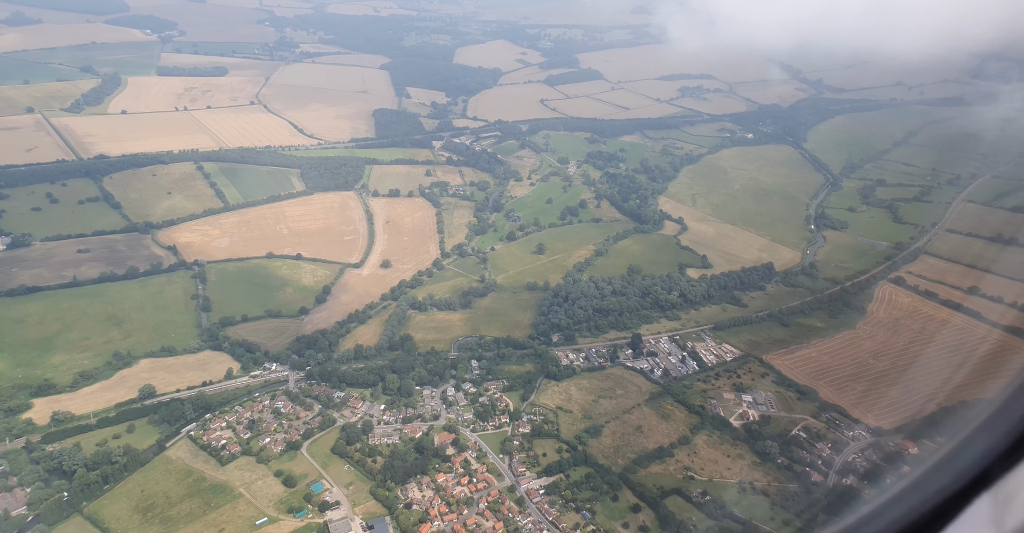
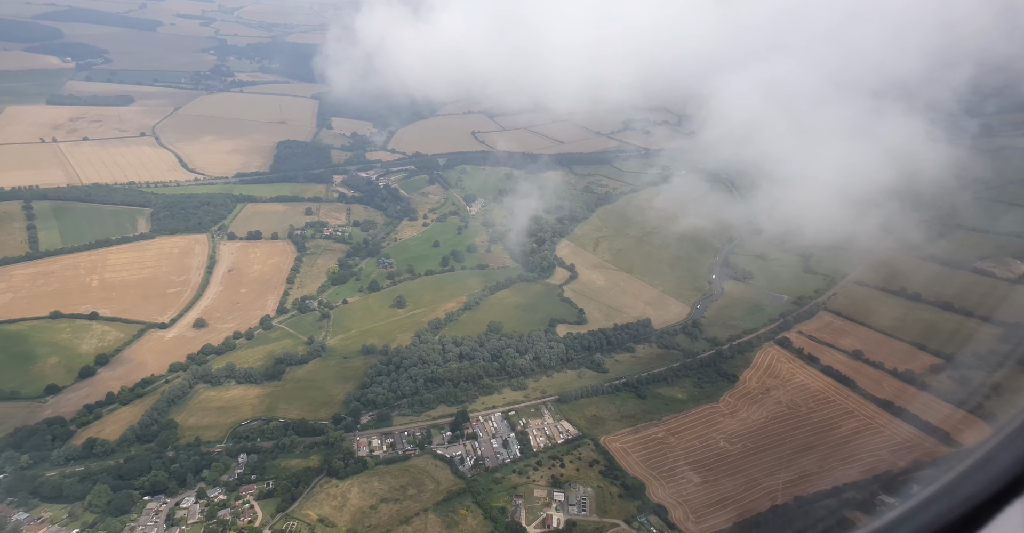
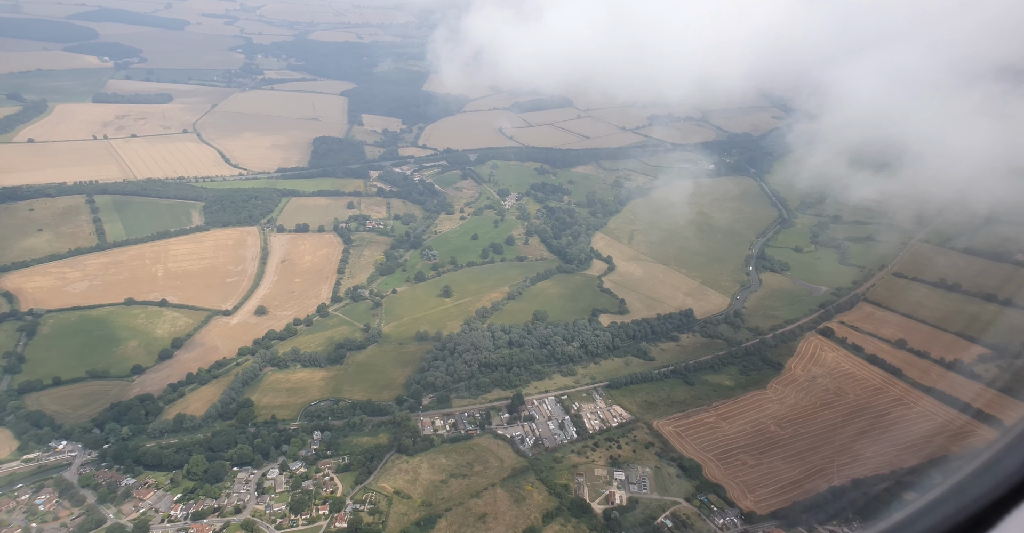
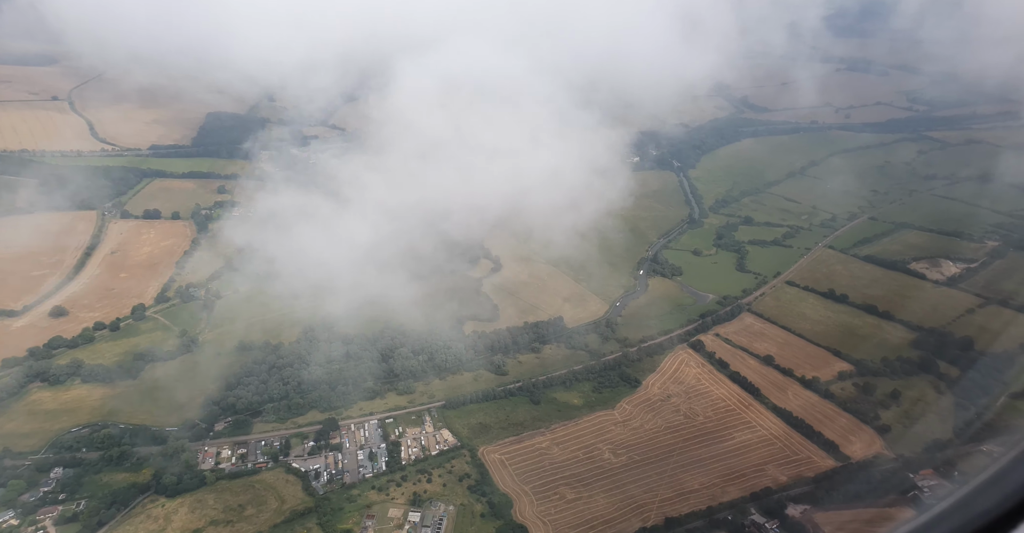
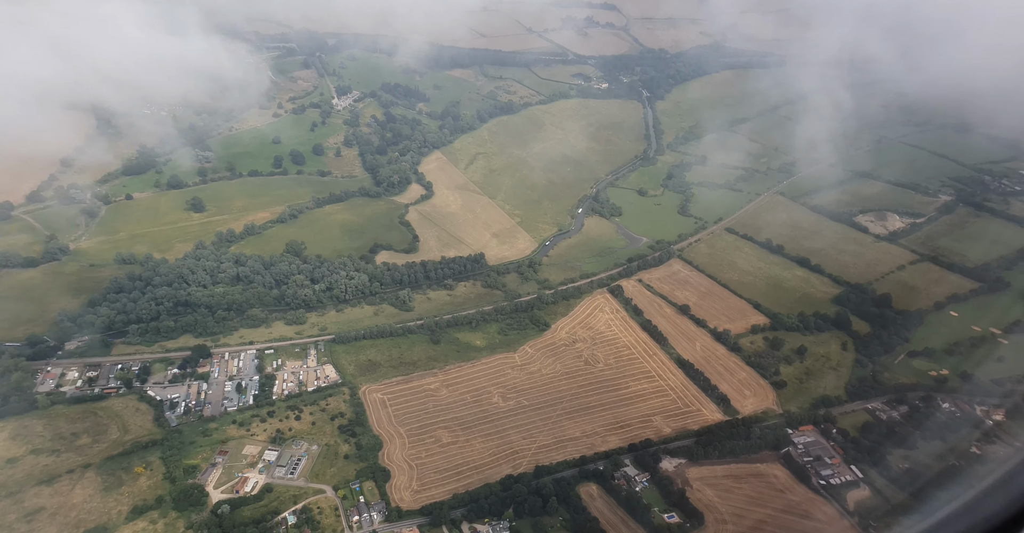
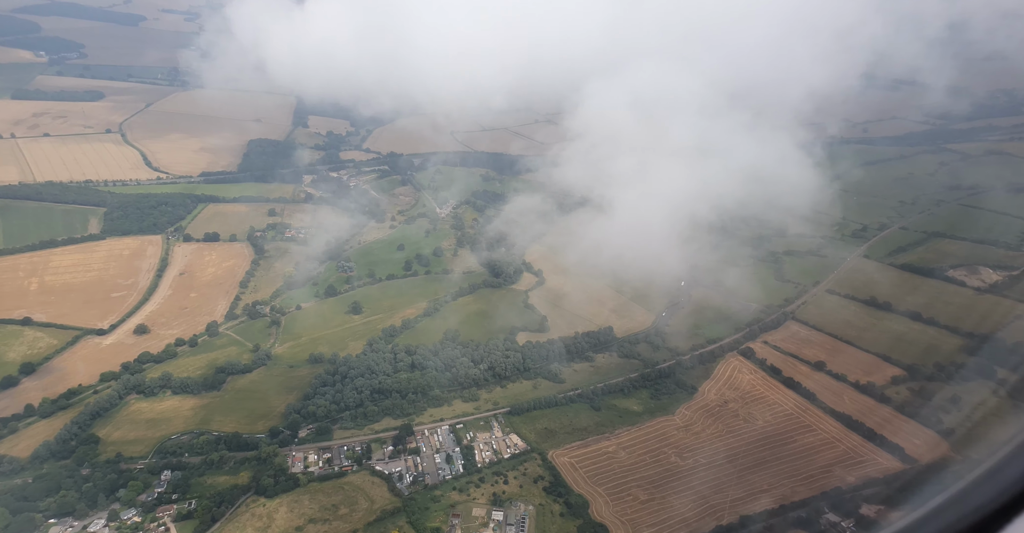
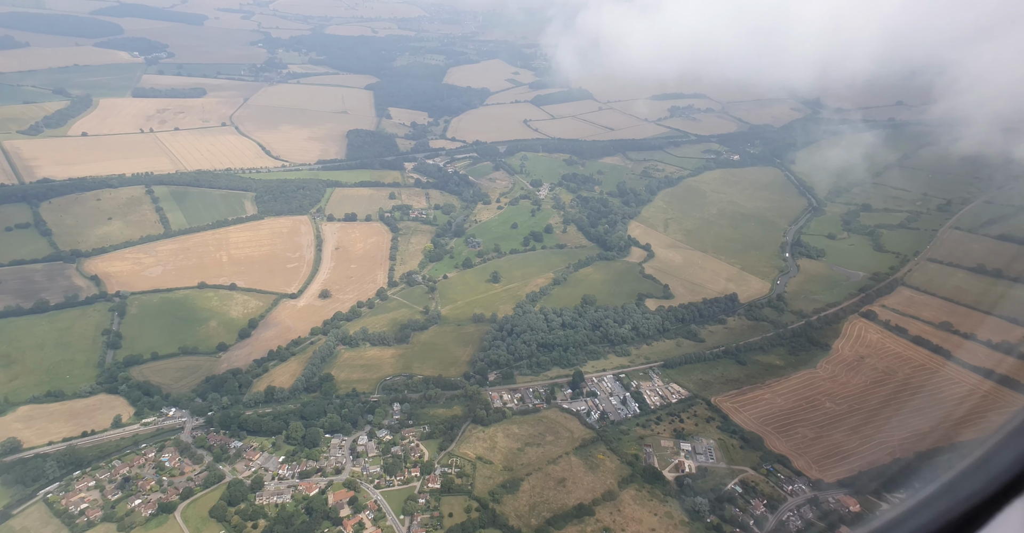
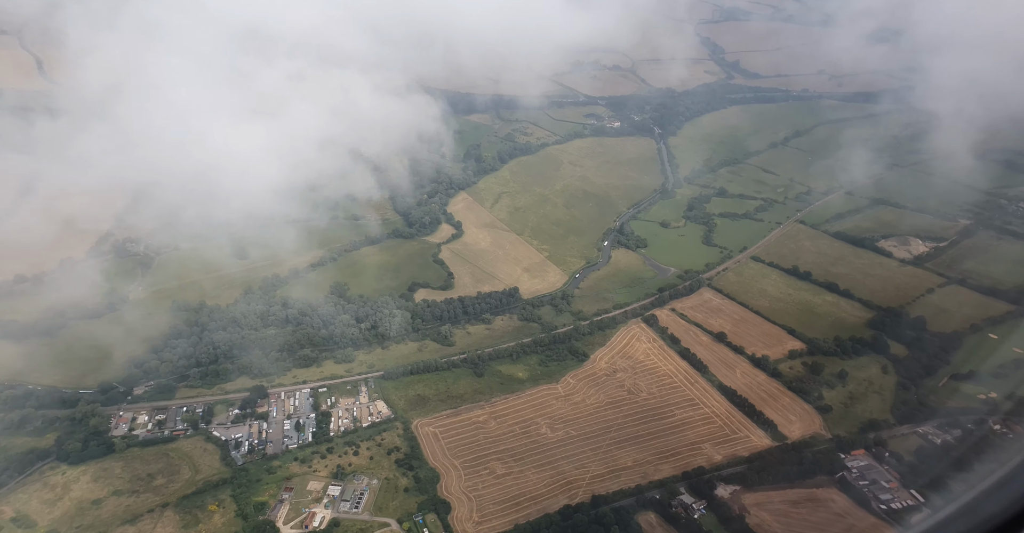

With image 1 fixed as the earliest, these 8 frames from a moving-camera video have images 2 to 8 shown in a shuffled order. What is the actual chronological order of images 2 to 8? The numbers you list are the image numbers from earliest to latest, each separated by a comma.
7, 3, 2, 6, 4, 8, 5
